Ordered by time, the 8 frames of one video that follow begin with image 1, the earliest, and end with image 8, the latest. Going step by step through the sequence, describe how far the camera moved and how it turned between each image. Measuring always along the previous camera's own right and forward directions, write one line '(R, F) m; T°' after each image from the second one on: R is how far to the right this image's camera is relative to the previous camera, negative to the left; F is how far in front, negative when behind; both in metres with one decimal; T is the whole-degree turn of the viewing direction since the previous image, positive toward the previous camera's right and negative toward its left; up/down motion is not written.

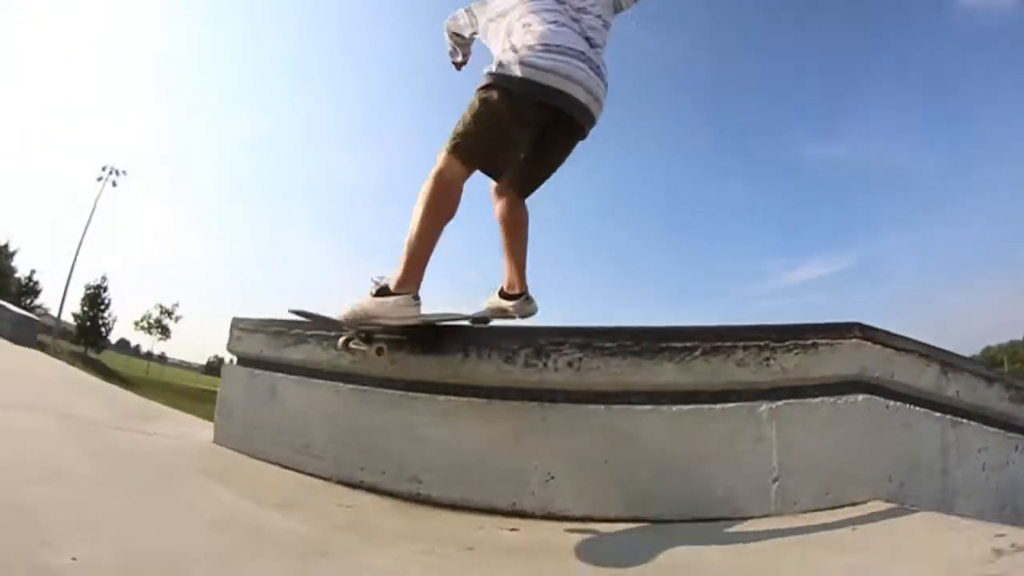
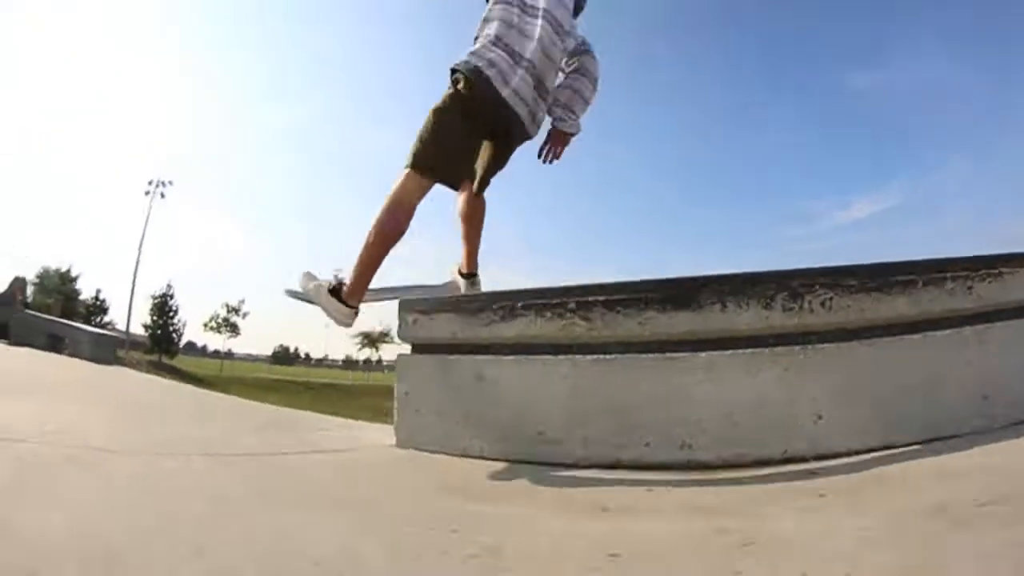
(-0.2, +0.4) m; -4°
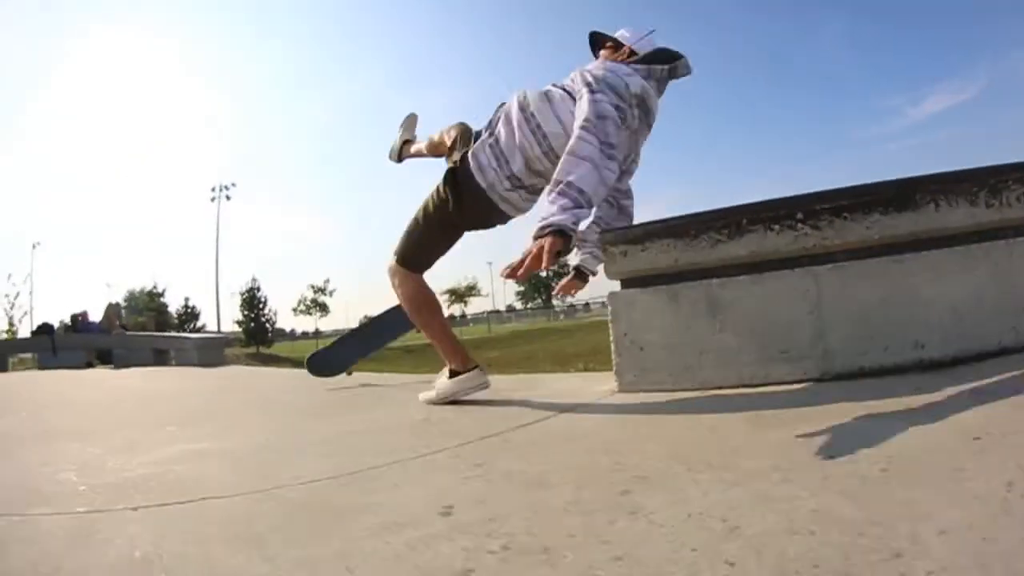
(+0.3, -0.2) m; -6°
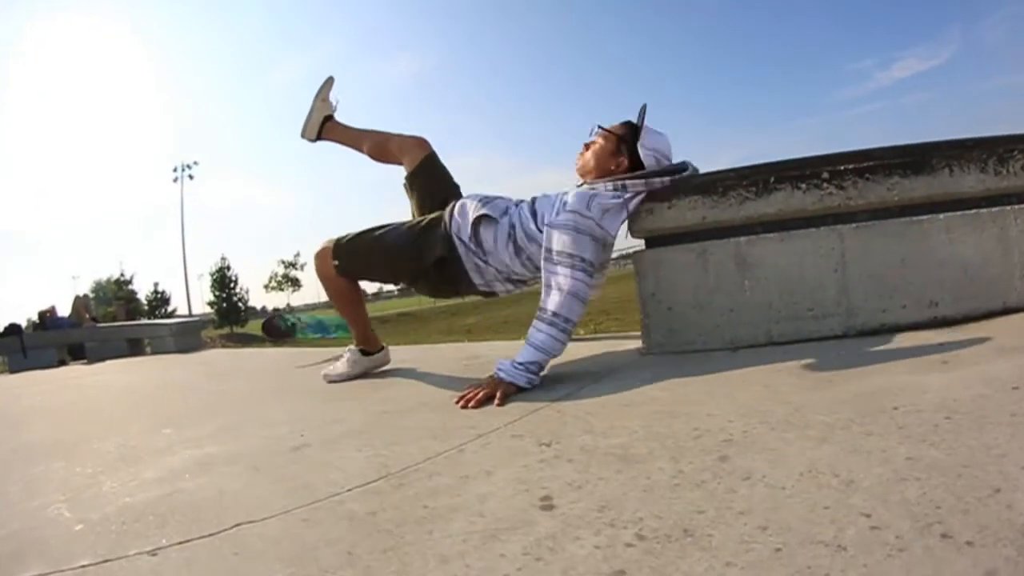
(-0.2, +0.3) m; +2°
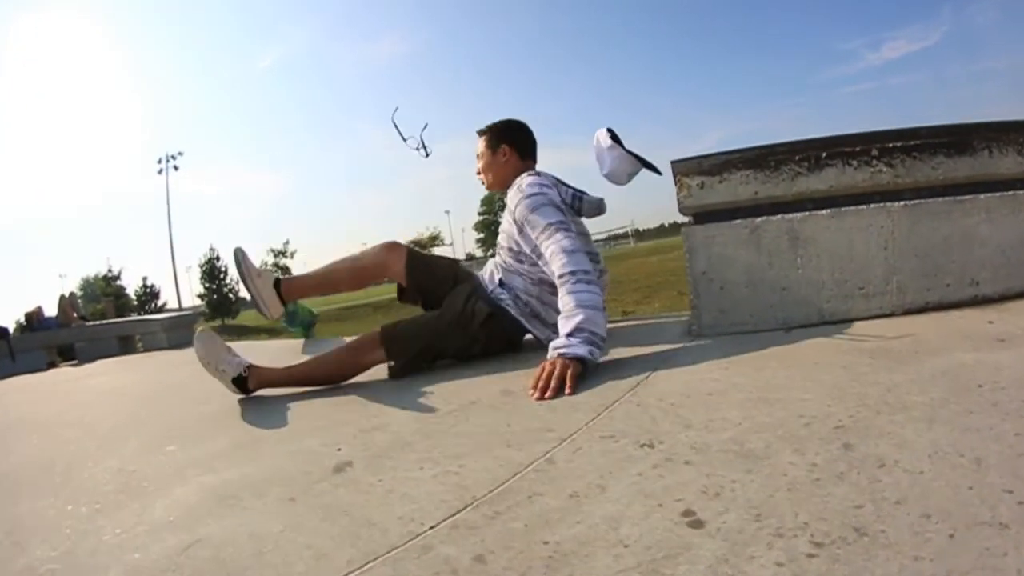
(-0.2, +0.3) m; +1°
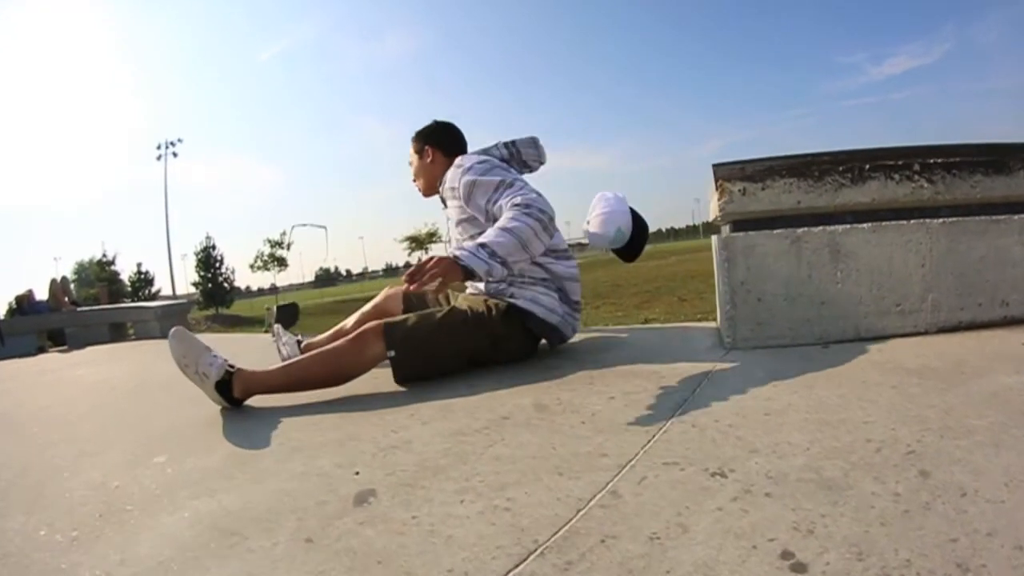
(-0.1, +0.2) m; 0°
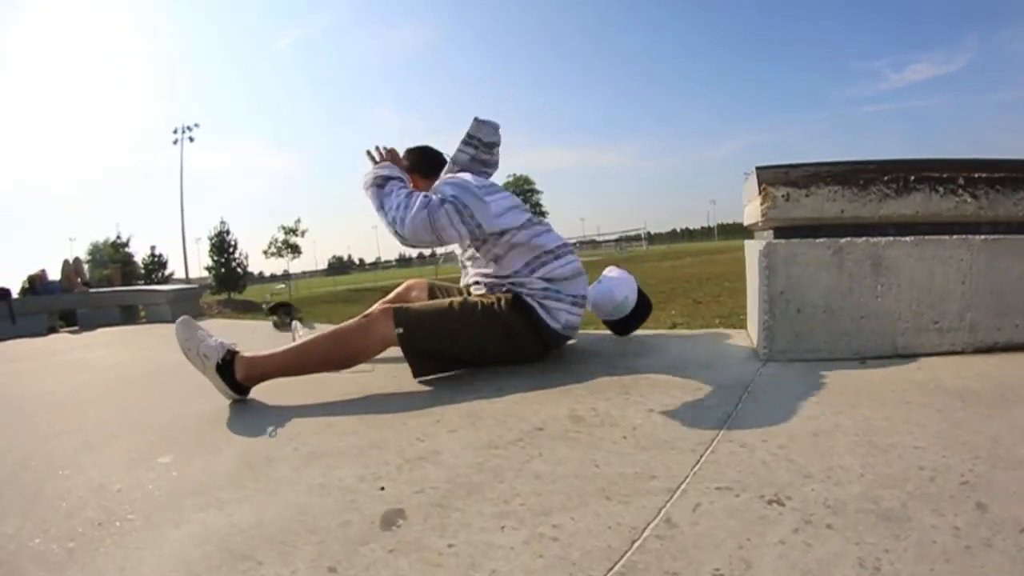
(-0.1, +0.1) m; -1°
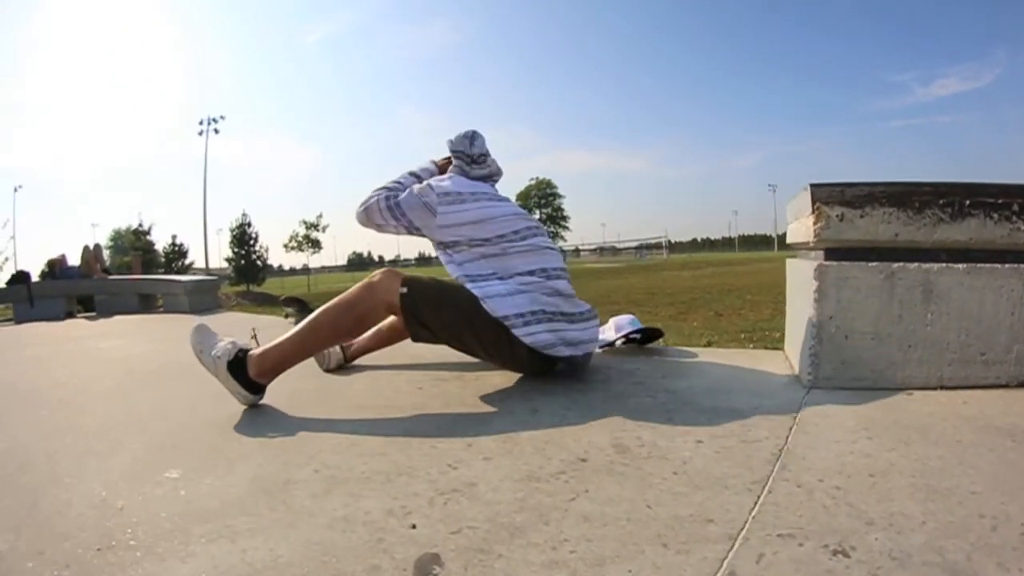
(-0.1, +0.1) m; -1°
